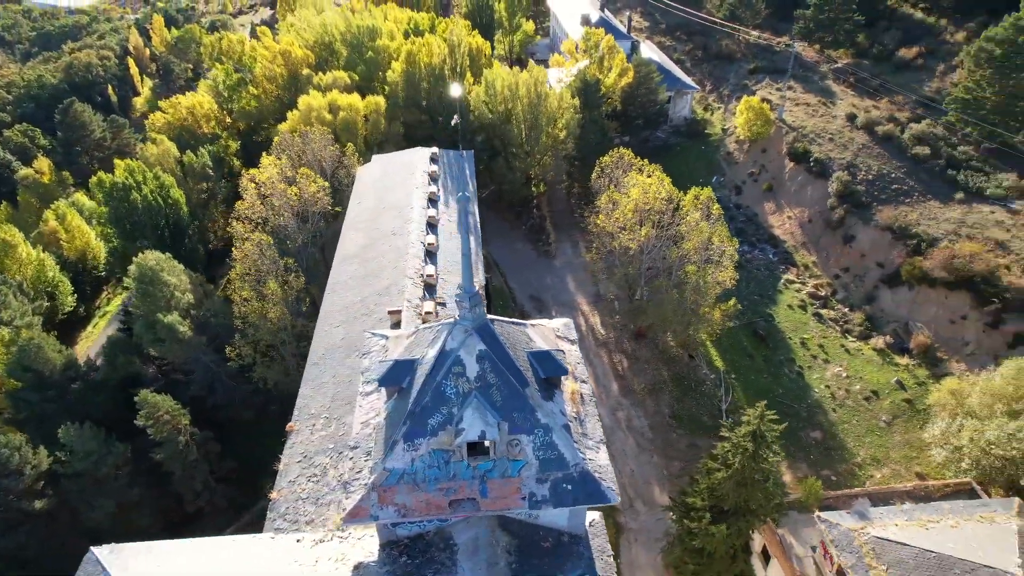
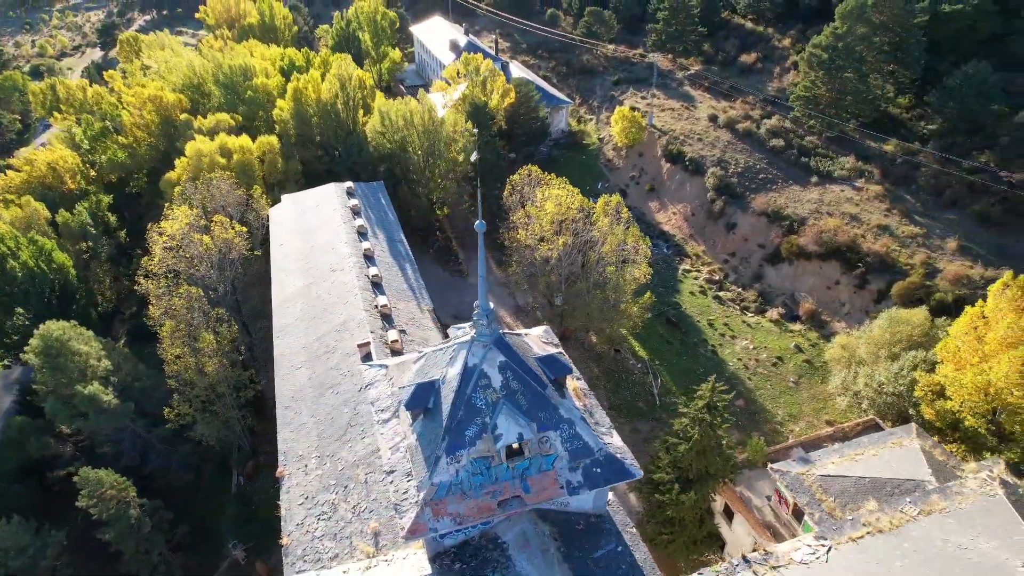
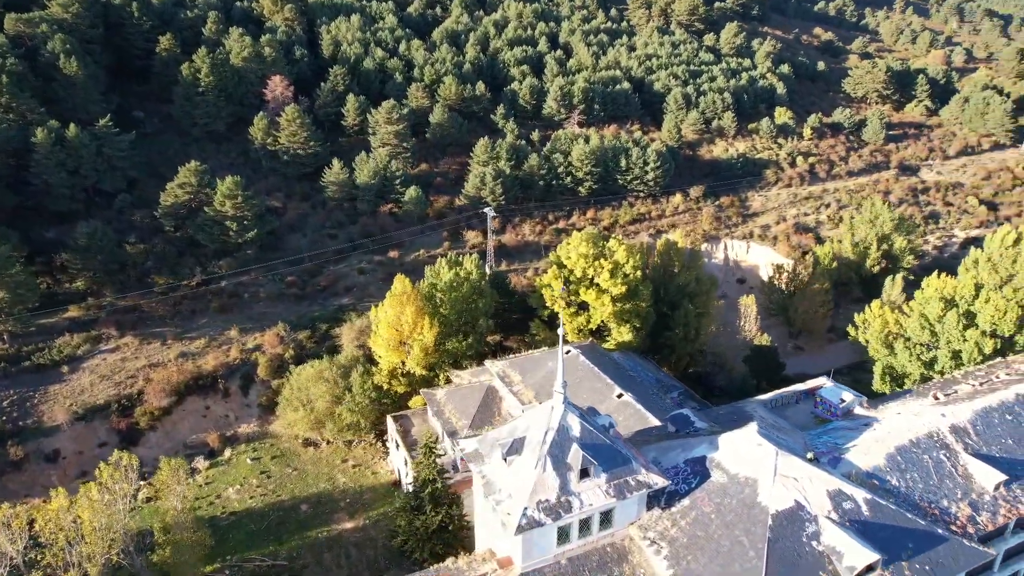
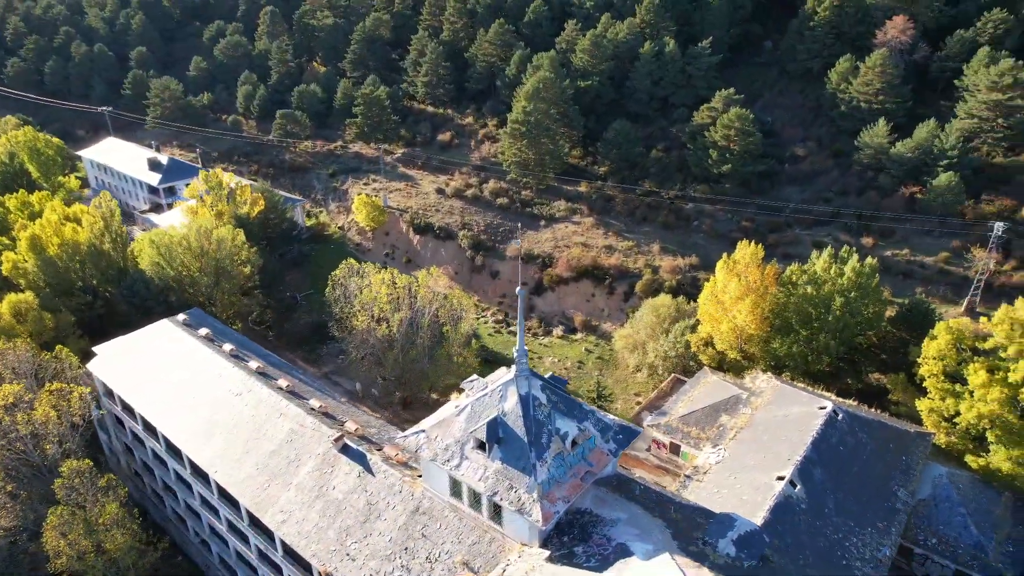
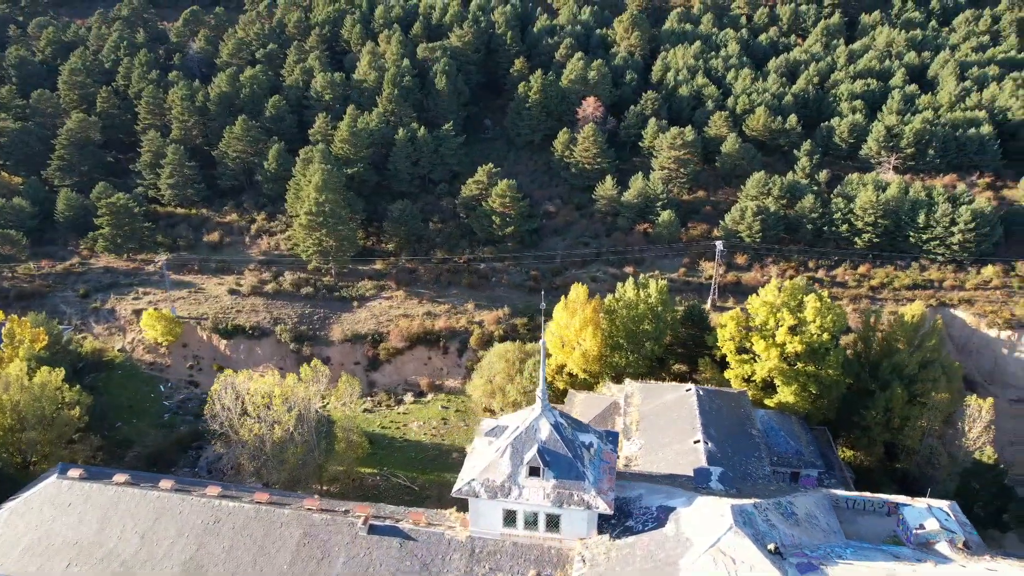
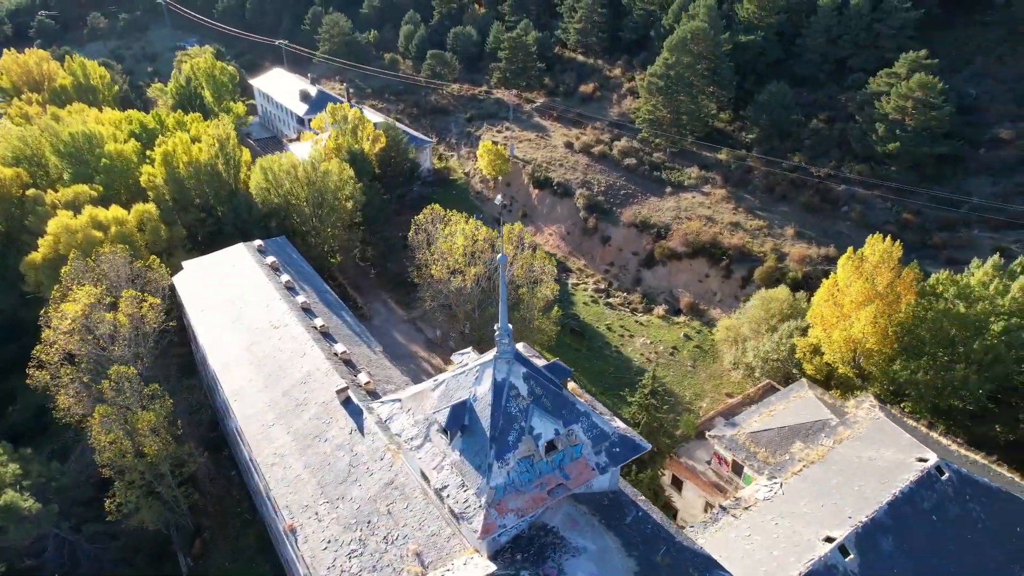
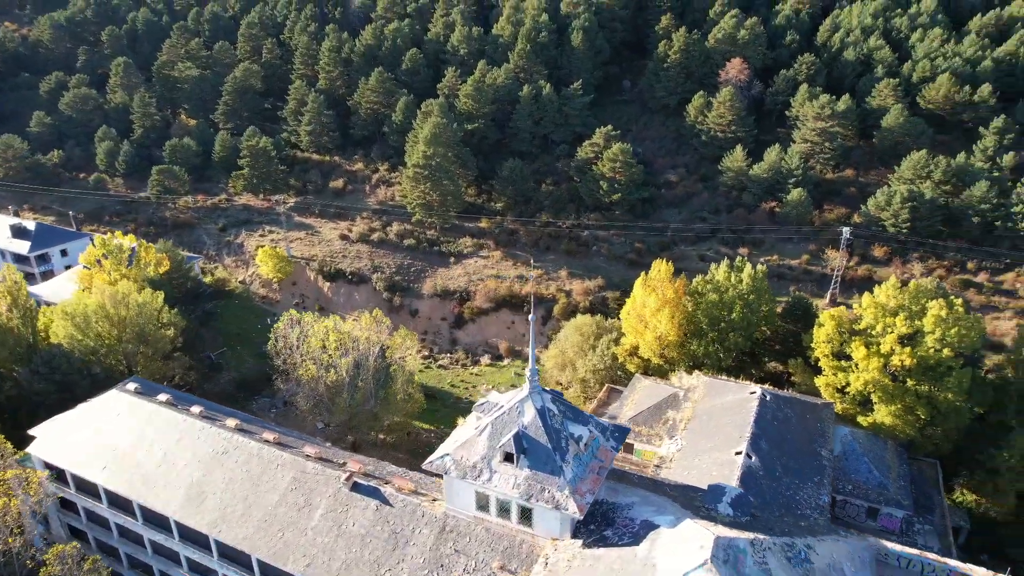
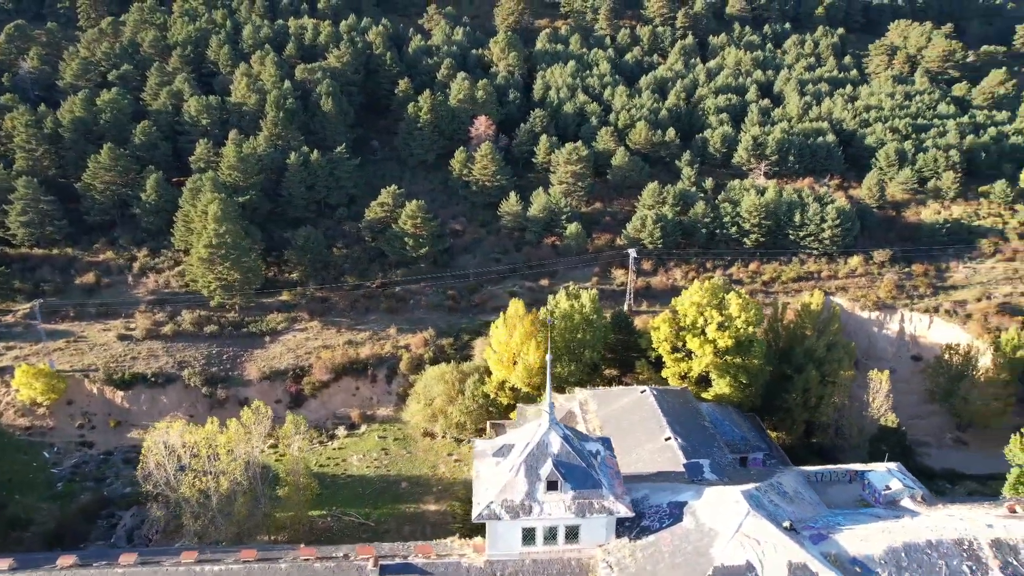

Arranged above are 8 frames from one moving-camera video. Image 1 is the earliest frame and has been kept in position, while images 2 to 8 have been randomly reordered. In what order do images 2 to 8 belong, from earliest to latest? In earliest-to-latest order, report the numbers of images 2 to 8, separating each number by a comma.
2, 6, 4, 7, 5, 8, 3
